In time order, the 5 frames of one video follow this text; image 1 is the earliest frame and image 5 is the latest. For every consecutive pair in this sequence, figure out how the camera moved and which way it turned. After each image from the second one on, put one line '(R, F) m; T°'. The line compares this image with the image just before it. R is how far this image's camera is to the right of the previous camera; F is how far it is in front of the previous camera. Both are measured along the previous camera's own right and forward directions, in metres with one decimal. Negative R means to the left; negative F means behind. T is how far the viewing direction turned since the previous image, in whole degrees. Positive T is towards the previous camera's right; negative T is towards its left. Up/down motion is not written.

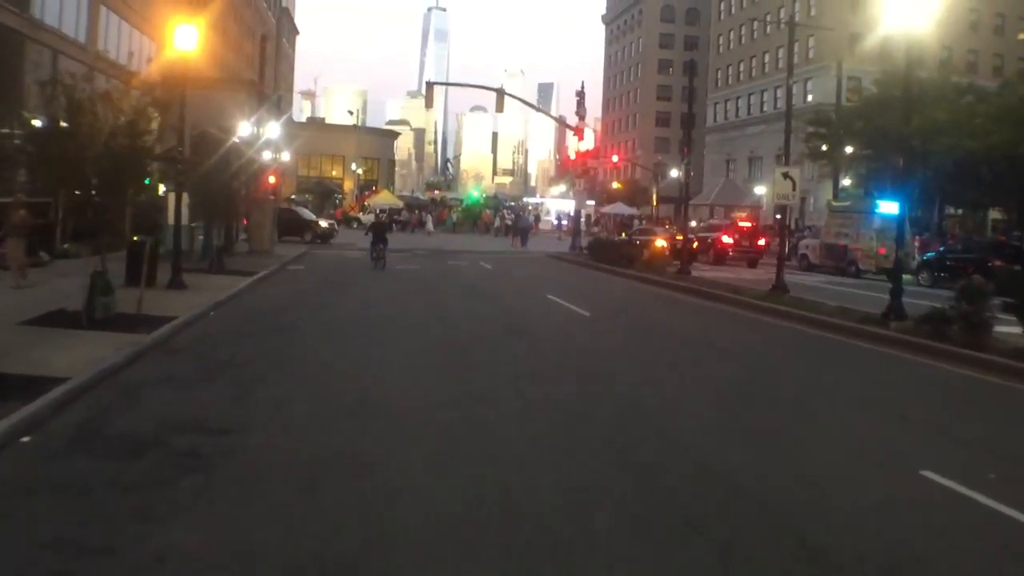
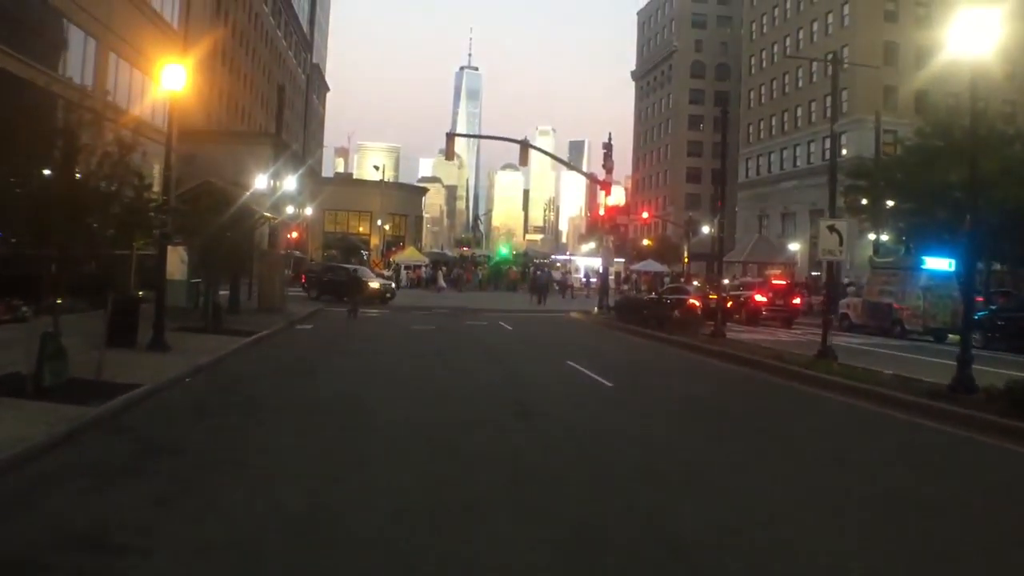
(+0.3, +1.7) m; -2°
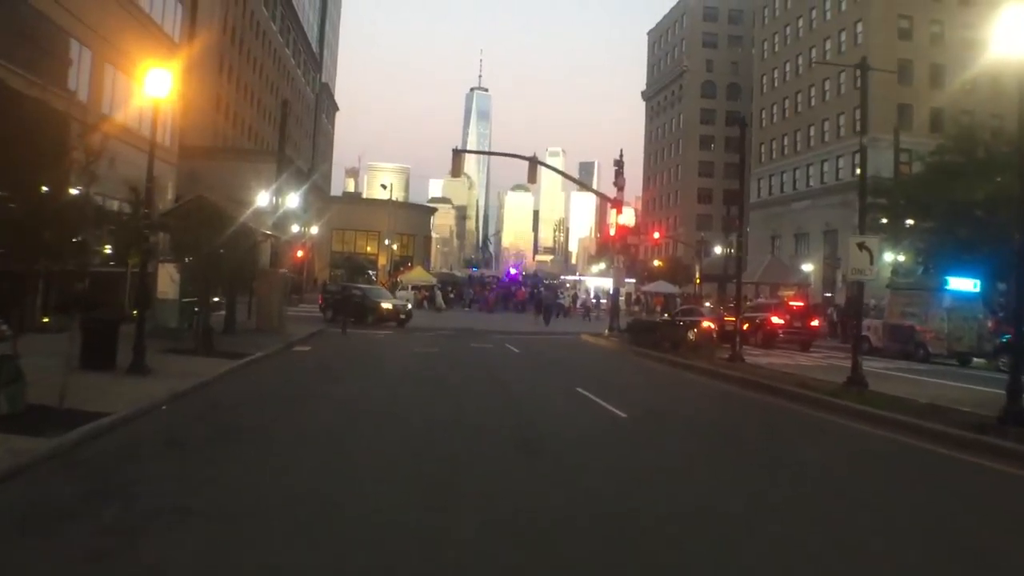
(+0.1, +1.1) m; -1°
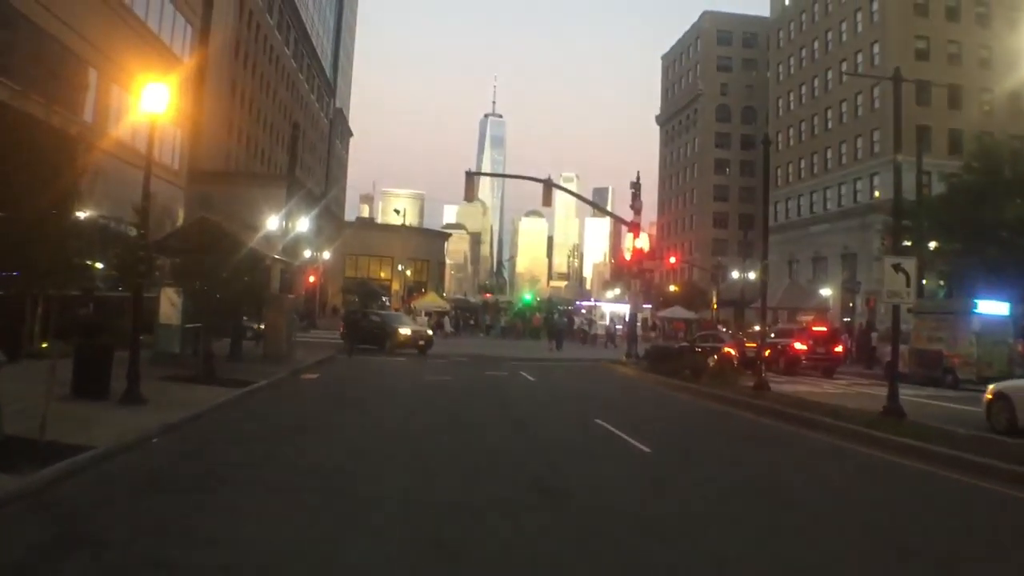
(0.0, +0.8) m; -1°
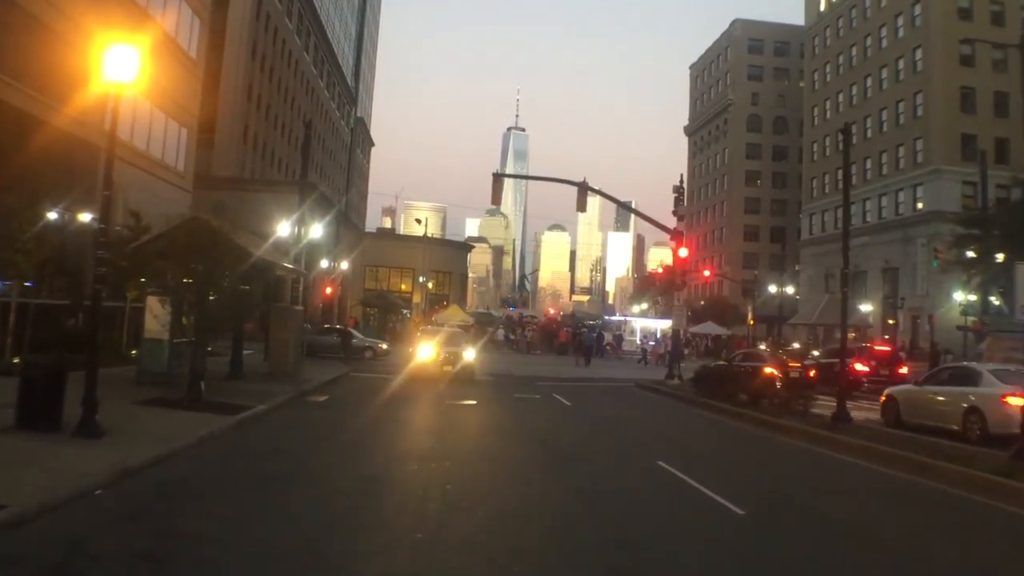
(-0.3, +2.8) m; -1°
